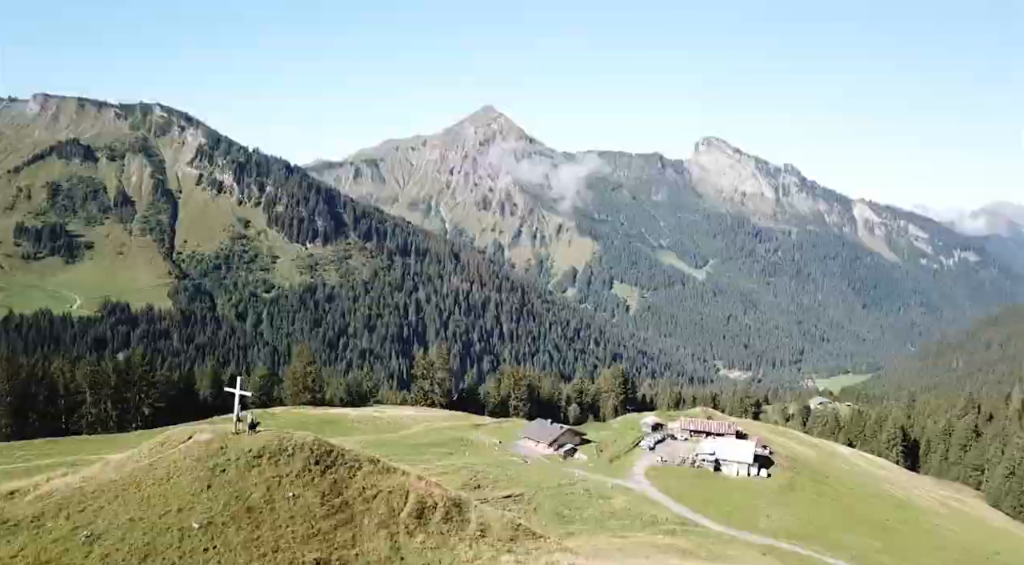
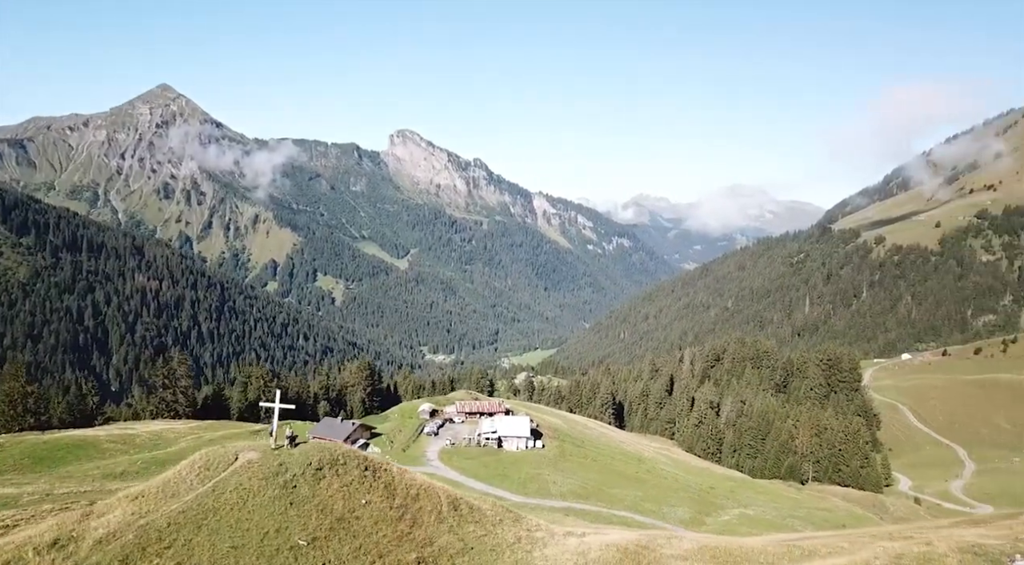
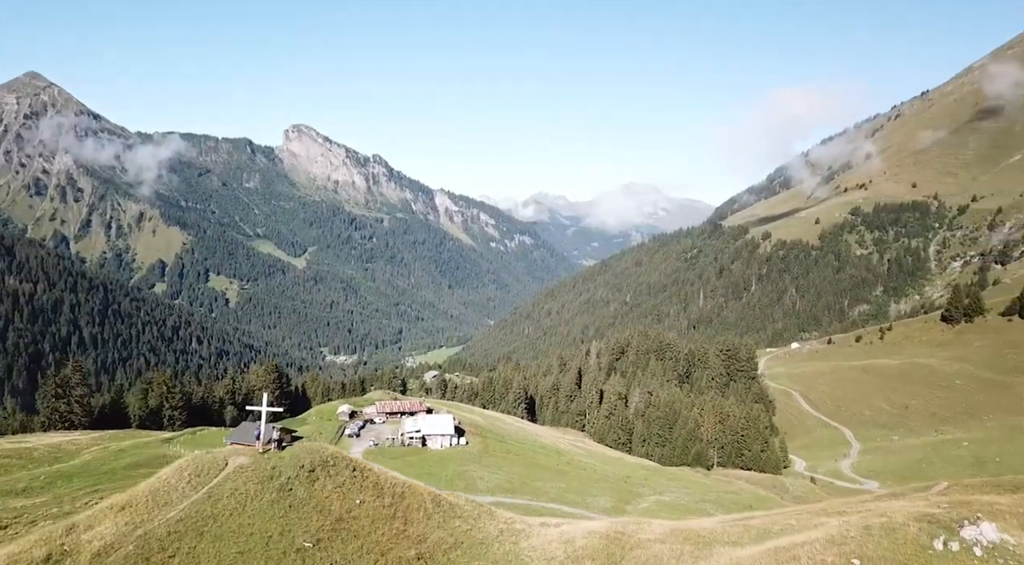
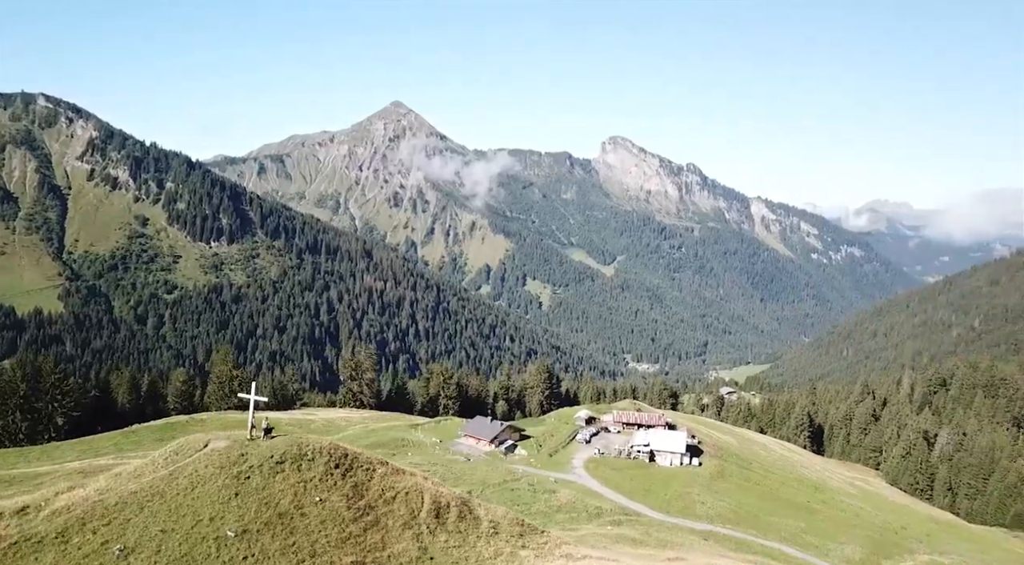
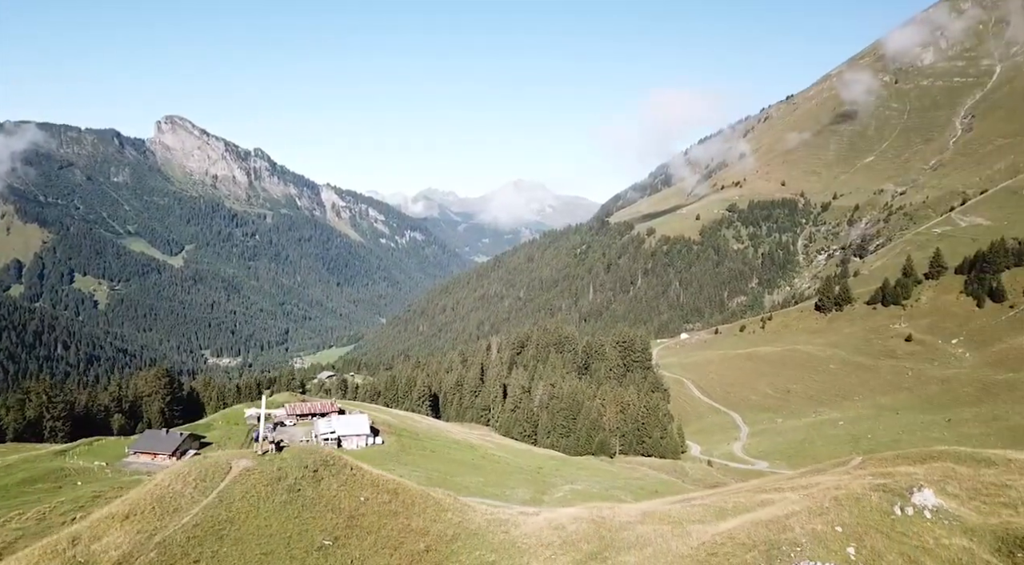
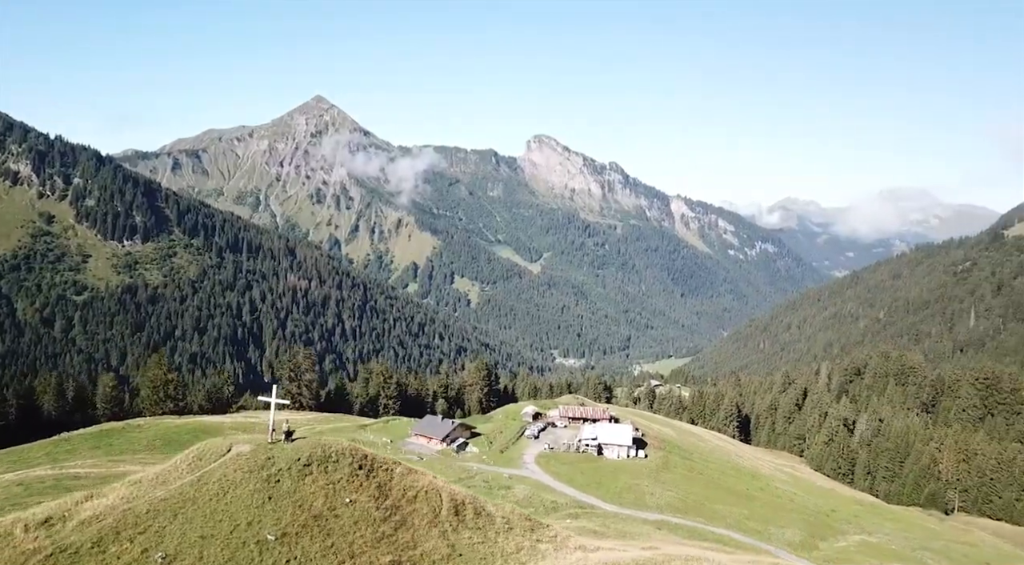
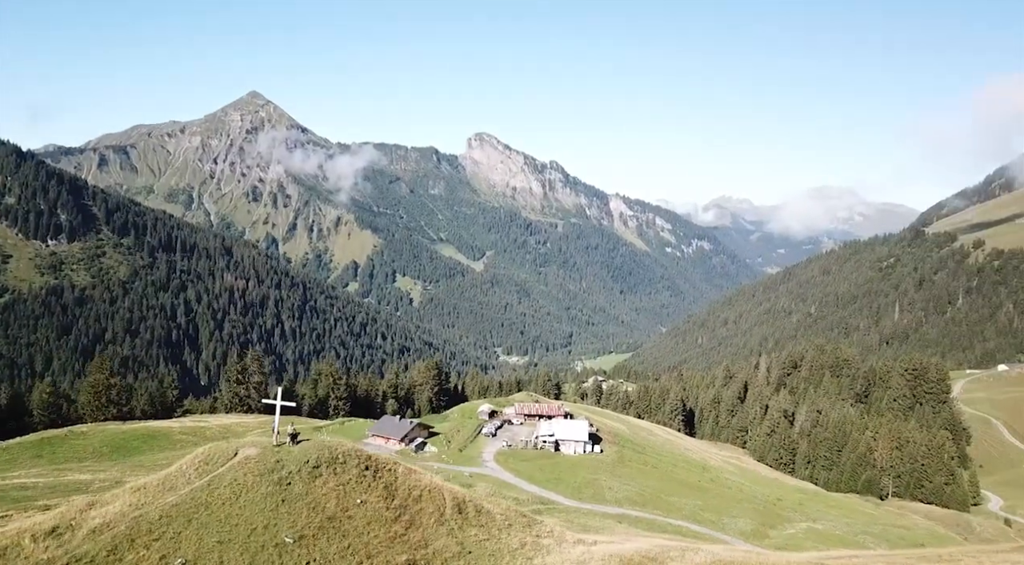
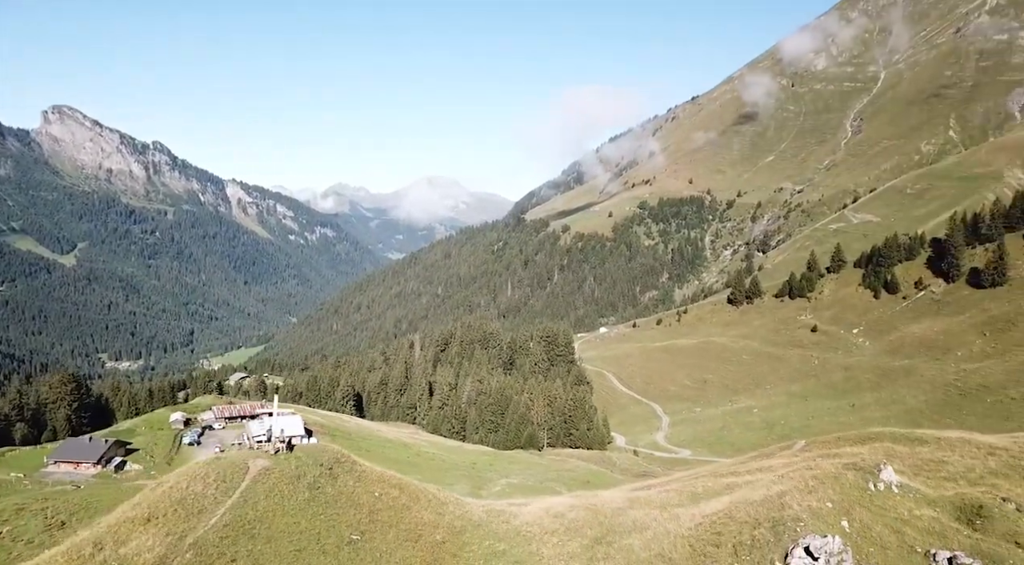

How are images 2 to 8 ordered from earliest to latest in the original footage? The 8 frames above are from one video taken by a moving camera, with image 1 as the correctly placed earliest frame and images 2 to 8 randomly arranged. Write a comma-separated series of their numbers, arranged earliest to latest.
4, 6, 7, 2, 3, 5, 8
